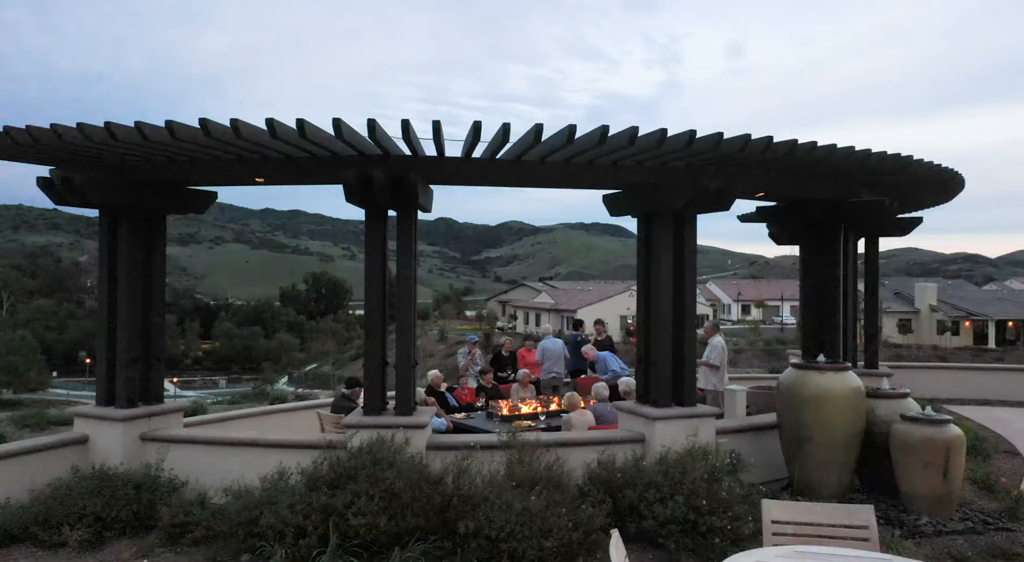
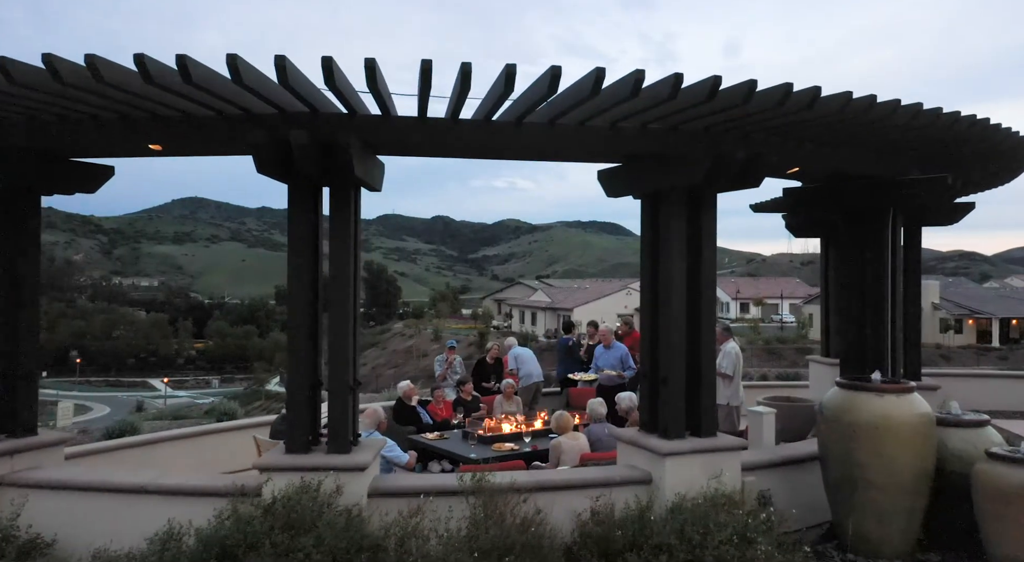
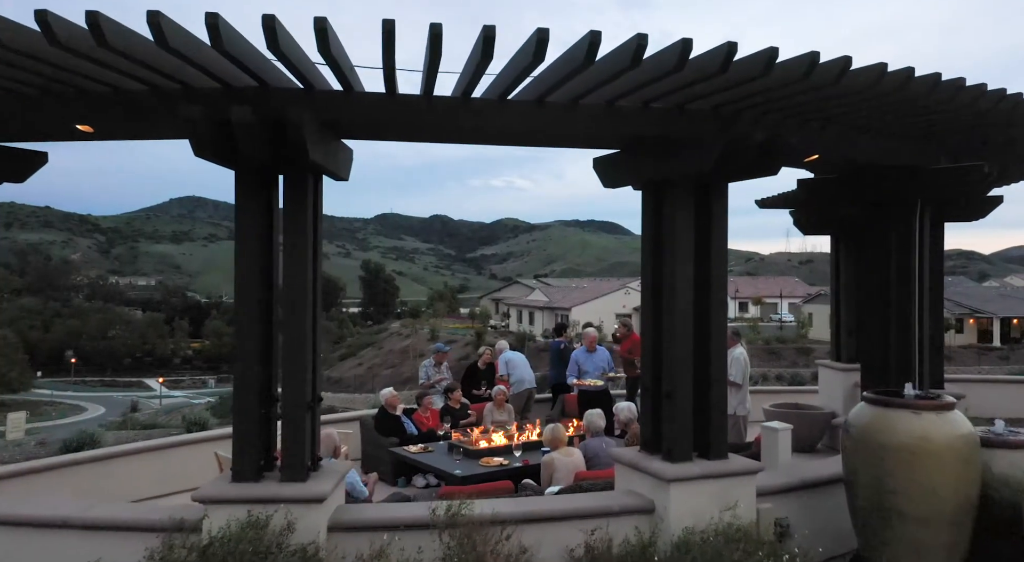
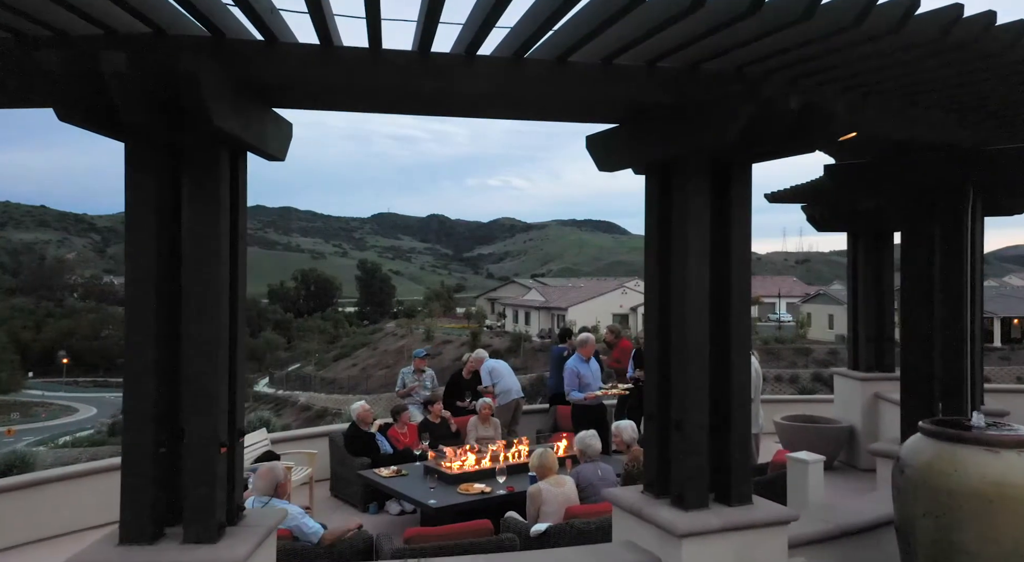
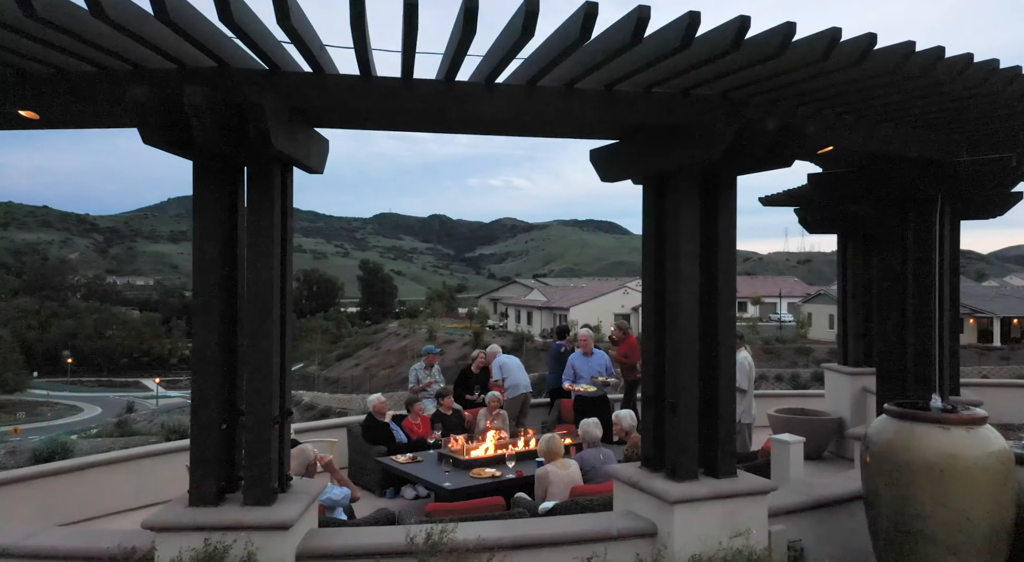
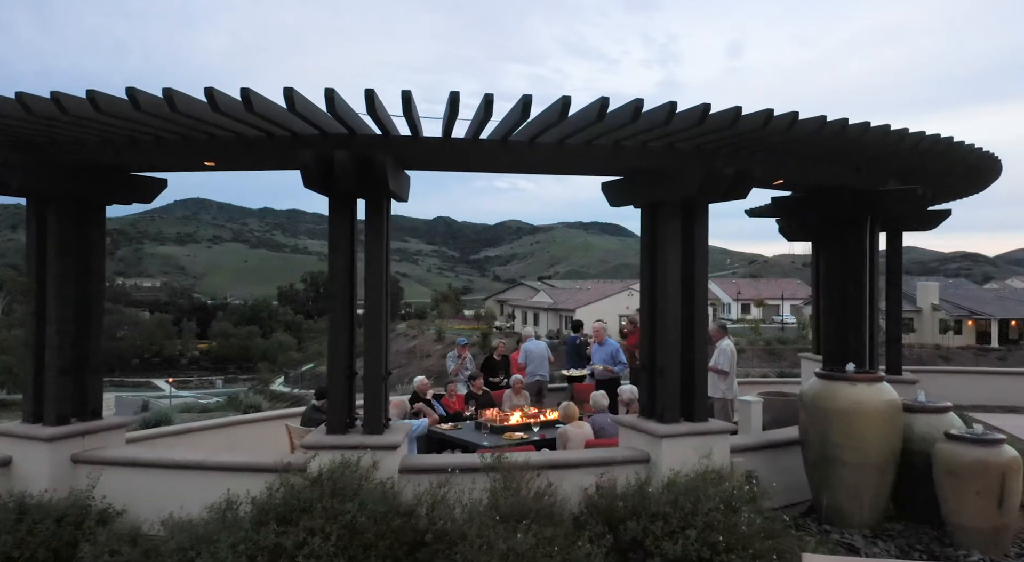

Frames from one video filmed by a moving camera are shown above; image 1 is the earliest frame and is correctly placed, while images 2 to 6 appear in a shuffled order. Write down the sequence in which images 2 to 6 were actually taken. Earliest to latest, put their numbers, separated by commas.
6, 2, 3, 5, 4
